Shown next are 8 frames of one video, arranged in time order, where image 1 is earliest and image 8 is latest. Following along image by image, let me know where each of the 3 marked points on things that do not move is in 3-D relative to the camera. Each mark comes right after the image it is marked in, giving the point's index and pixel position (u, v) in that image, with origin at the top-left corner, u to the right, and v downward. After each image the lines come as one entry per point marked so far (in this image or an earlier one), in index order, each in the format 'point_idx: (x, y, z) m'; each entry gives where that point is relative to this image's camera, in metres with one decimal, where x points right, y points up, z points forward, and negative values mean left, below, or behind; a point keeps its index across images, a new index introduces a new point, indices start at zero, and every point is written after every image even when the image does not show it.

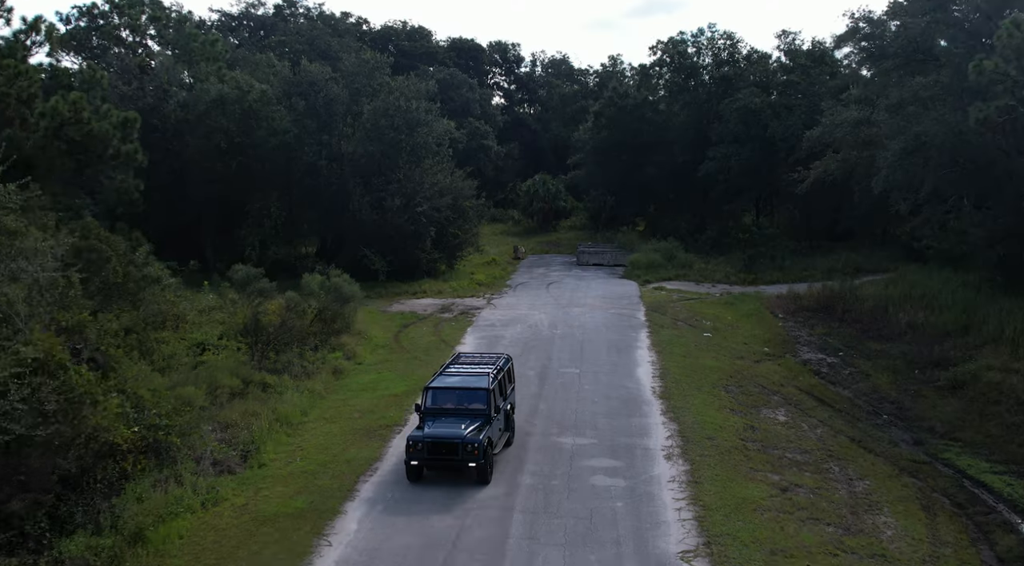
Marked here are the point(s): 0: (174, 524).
0: (-5.6, -4.0, +15.6) m
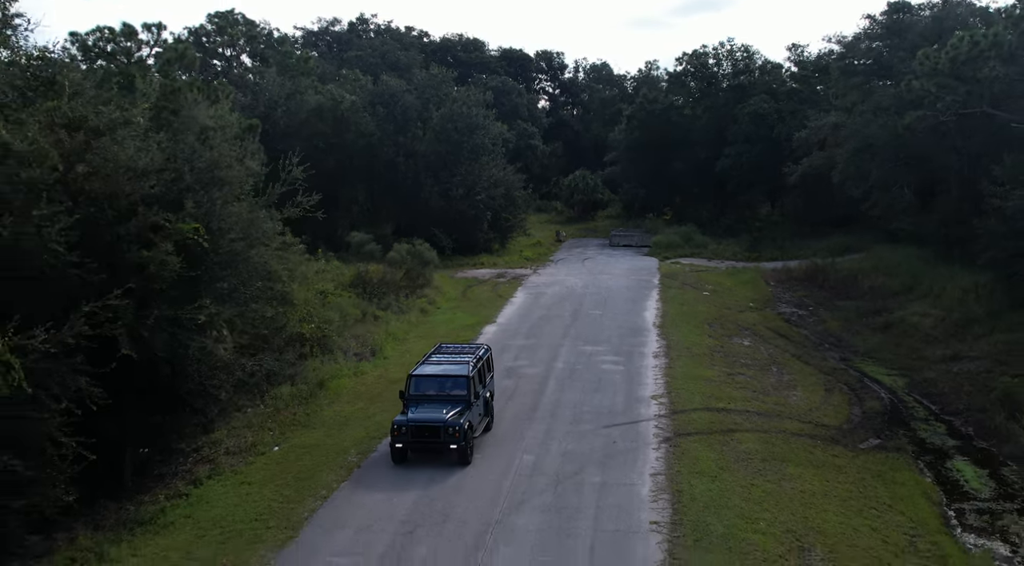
0: (-4.6, -2.6, +25.7) m
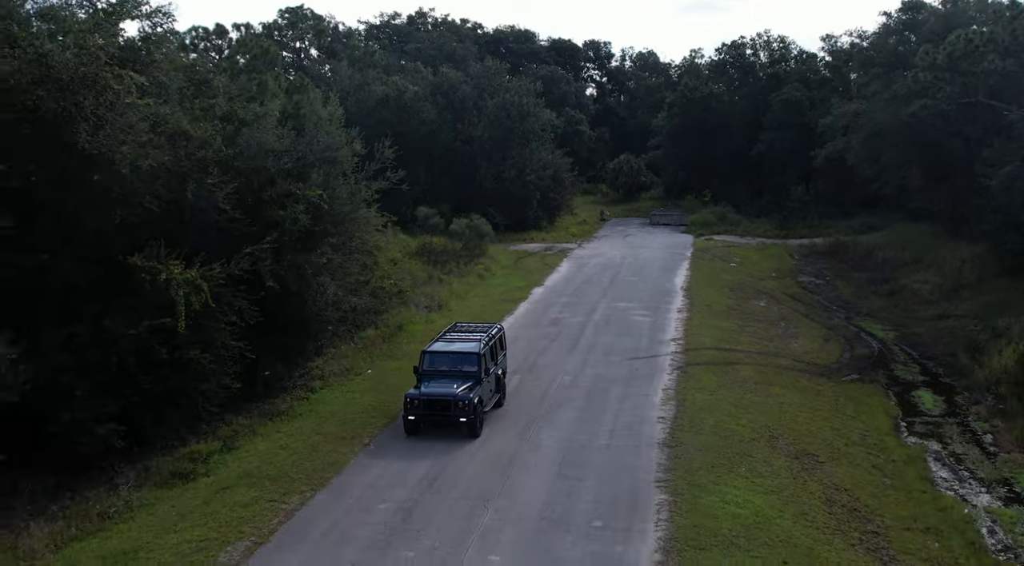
0: (-3.1, -1.3, +31.3) m
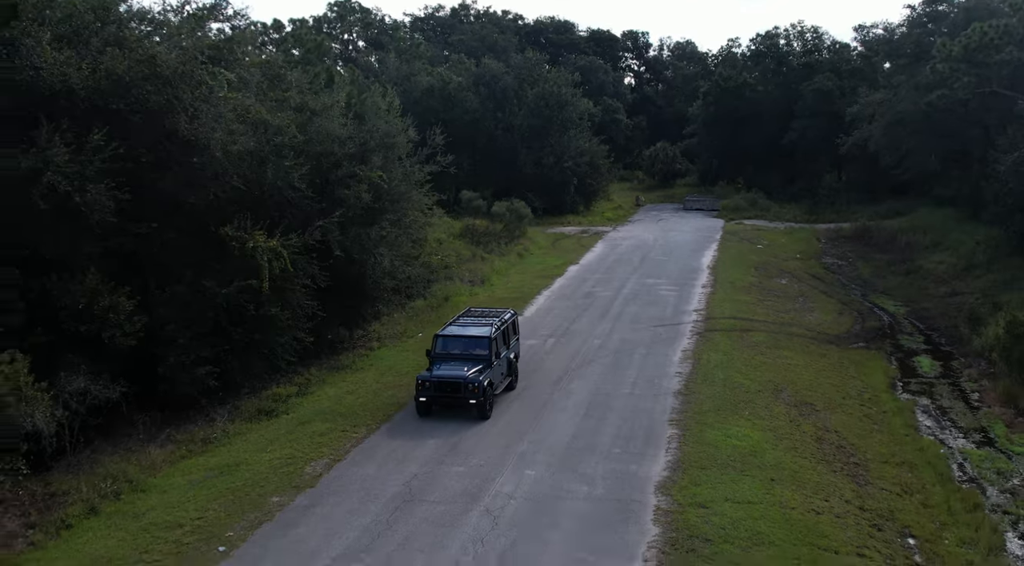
0: (-1.8, -0.4, +34.5) m
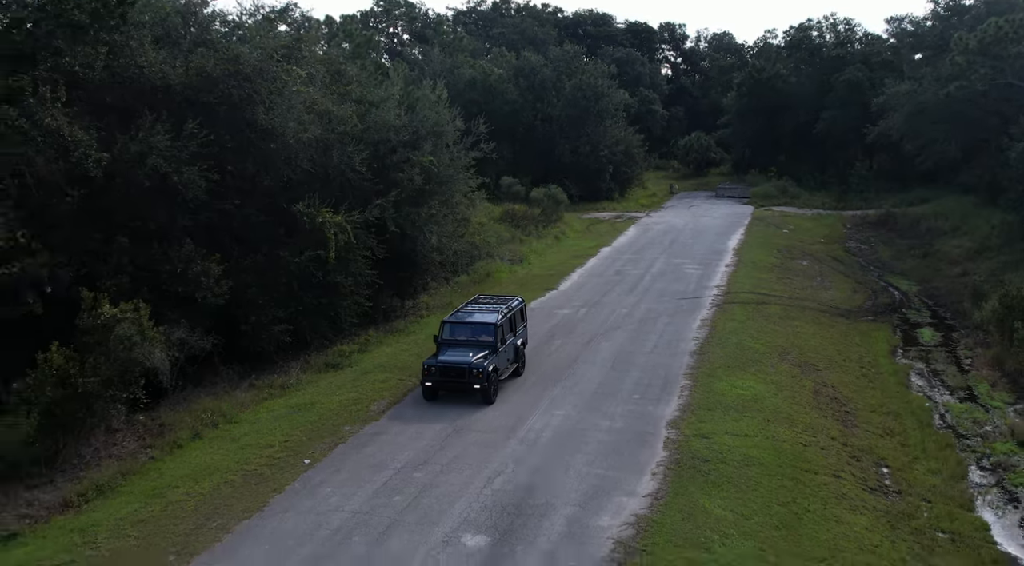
0: (-0.4, +0.5, +37.7) m
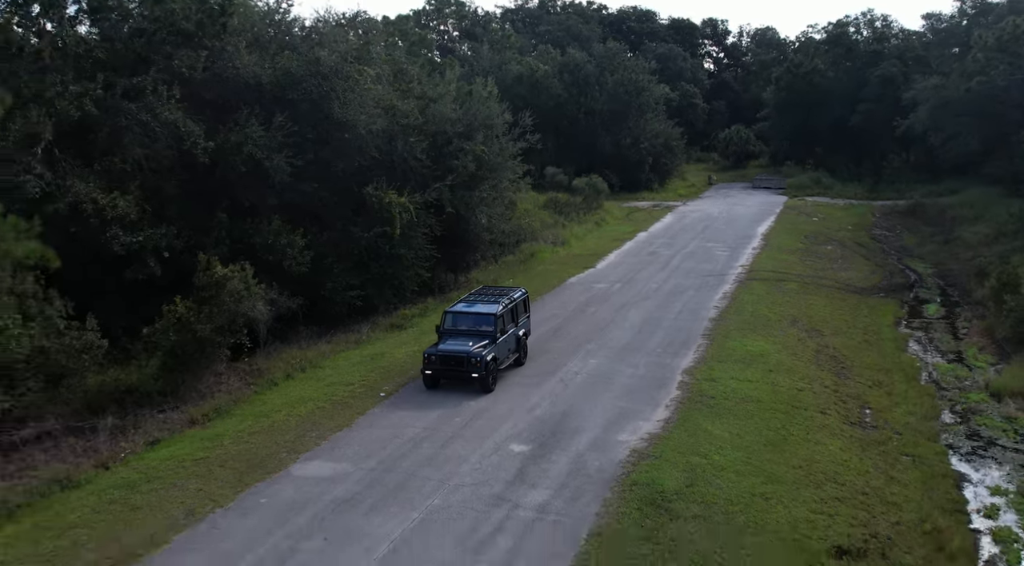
0: (+1.5, +1.4, +41.4) m
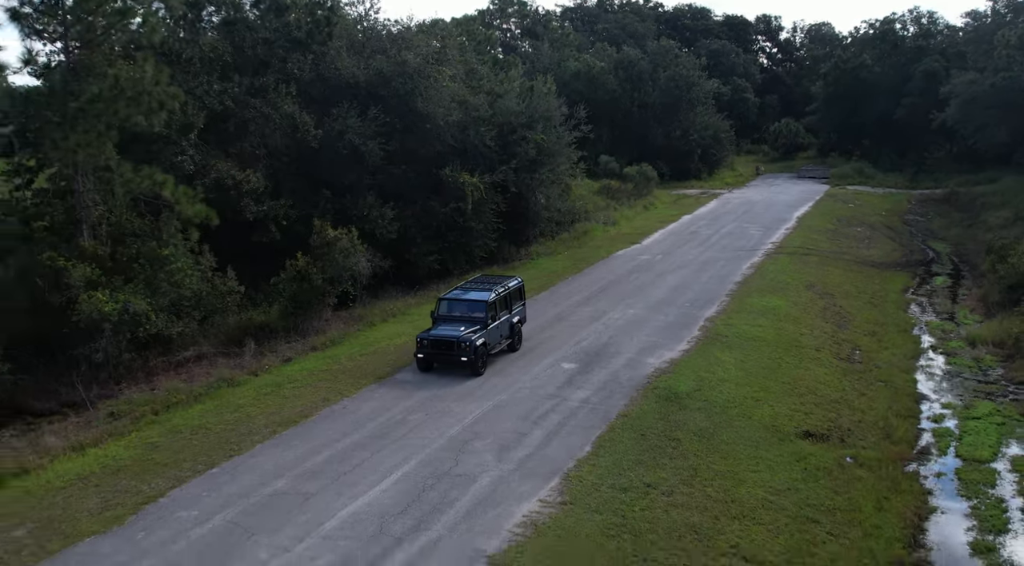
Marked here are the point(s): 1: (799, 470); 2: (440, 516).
0: (+4.2, +2.6, +46.5) m
1: (+5.4, -3.5, +17.9) m
2: (-1.1, -3.7, +15.0) m
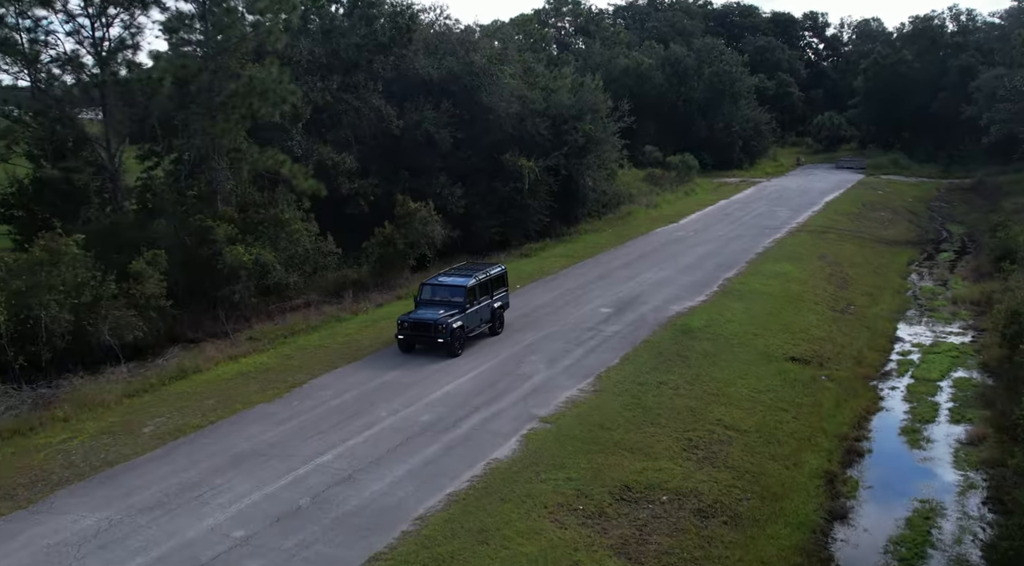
0: (+7.0, +3.9, +51.9) m
1: (+6.6, -2.4, +23.3) m
2: (-0.1, -2.5, +20.8) m
